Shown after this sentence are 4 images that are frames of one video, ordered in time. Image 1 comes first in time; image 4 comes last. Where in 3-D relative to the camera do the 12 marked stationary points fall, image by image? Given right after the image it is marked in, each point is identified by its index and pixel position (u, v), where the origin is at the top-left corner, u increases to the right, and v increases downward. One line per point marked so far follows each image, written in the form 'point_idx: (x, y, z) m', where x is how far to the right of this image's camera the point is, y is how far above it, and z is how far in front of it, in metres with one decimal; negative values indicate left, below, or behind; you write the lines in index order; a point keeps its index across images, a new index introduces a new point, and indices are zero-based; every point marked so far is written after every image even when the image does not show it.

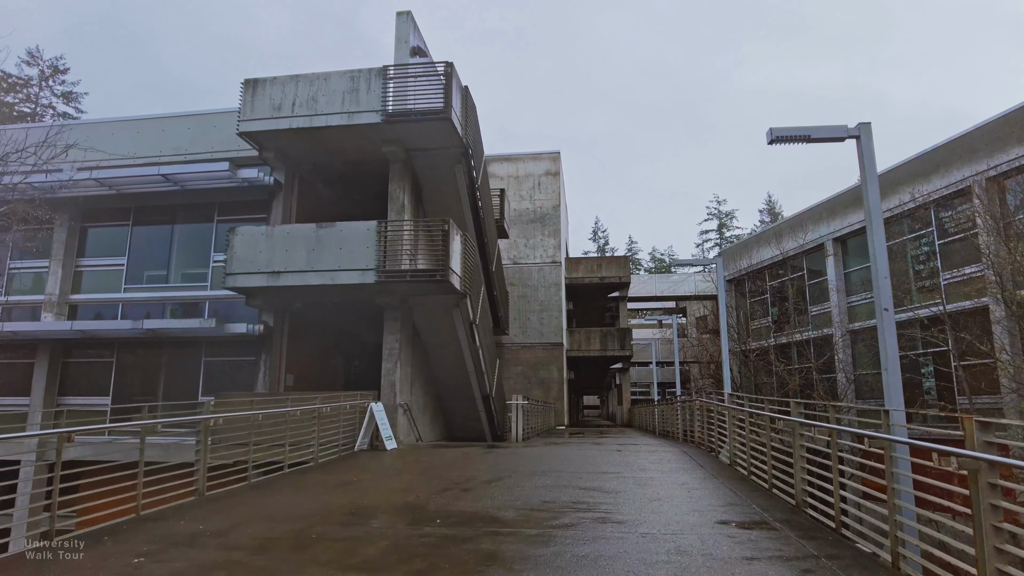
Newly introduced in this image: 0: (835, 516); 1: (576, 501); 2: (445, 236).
0: (+2.6, -1.8, +5.2) m
1: (+0.6, -2.1, +6.2) m
2: (-1.3, +1.0, +12.7) m
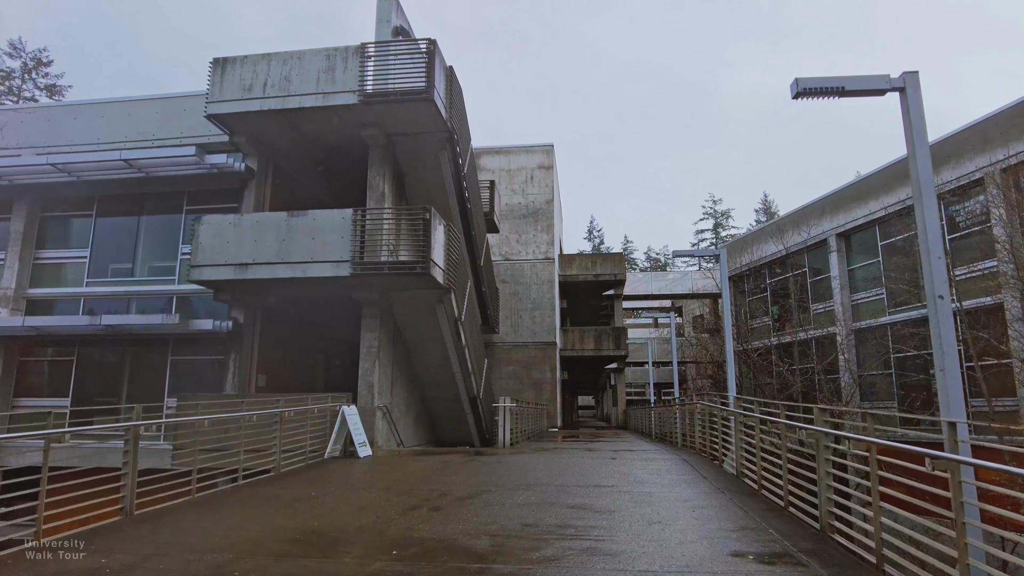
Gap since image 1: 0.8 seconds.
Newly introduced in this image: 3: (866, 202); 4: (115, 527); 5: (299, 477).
0: (+2.4, -1.7, +4.3) m
1: (+0.4, -1.9, +5.3) m
2: (-1.6, +1.1, +11.8) m
3: (+10.8, +2.6, +19.8) m
4: (-3.4, -2.0, +5.6) m
5: (-2.9, -2.6, +8.8) m
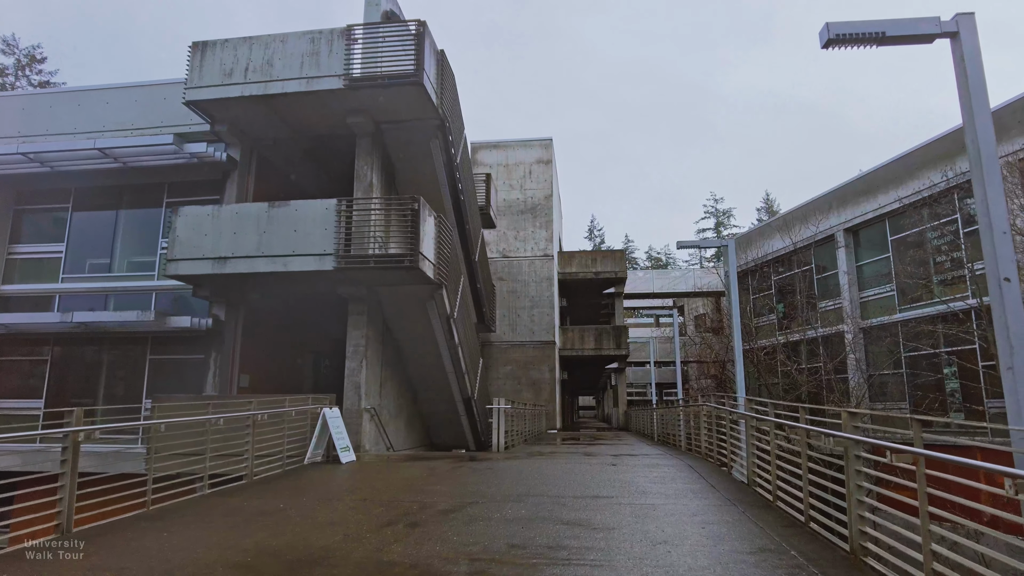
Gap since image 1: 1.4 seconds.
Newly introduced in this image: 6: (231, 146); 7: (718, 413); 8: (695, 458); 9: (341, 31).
0: (+2.3, -1.6, +3.6) m
1: (+0.3, -1.8, +4.6) m
2: (-1.7, +1.2, +11.1) m
3: (+10.7, +2.7, +19.2) m
4: (-3.5, -2.0, +4.9) m
5: (-3.0, -2.5, +8.1) m
6: (-5.8, +2.9, +13.5) m
7: (+3.1, -1.9, +9.7) m
8: (+3.0, -2.8, +10.7) m
9: (-3.2, +4.8, +12.1) m
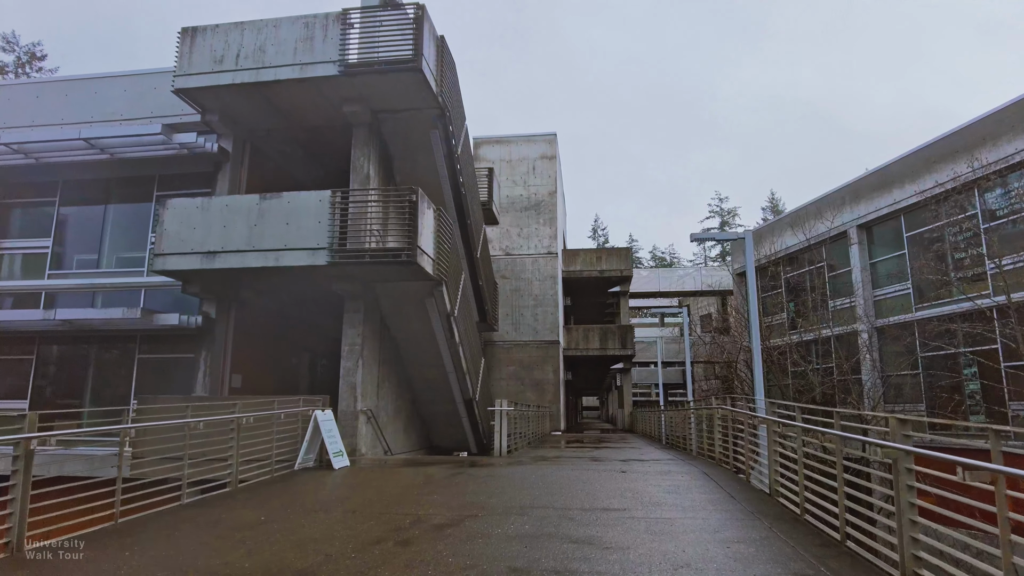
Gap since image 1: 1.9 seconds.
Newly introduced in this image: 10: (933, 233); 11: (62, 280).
0: (+2.3, -1.5, +3.1) m
1: (+0.3, -1.8, +4.1) m
2: (-1.6, +1.3, +10.6) m
3: (+10.8, +2.8, +18.6) m
4: (-3.5, -1.9, +4.4) m
5: (-2.9, -2.4, +7.6) m
6: (-5.8, +3.0, +13.0) m
7: (+3.1, -1.8, +9.2) m
8: (+3.0, -2.7, +10.1) m
9: (-3.1, +4.9, +11.6) m
10: (+11.0, +1.4, +16.9) m
11: (-9.3, +0.2, +13.4) m
